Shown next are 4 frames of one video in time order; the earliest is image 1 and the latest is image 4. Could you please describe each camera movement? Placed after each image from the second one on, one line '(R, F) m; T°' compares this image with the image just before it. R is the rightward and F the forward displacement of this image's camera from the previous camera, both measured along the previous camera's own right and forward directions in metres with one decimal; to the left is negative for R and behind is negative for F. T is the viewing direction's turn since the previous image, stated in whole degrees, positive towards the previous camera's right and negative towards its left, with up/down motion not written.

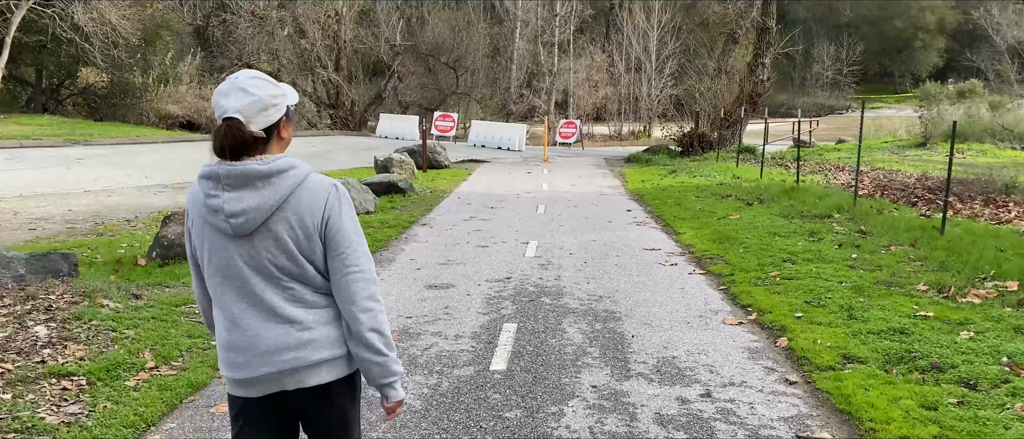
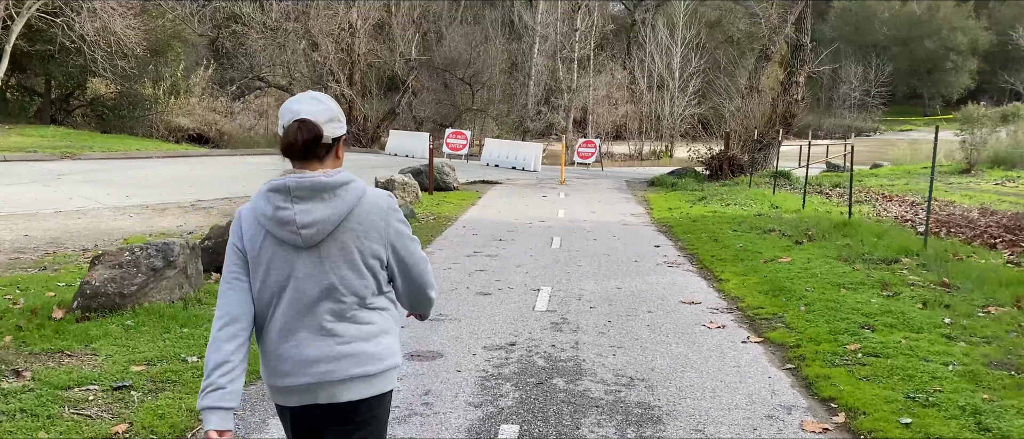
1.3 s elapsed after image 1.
(+0.1, +1.6) m; -1°
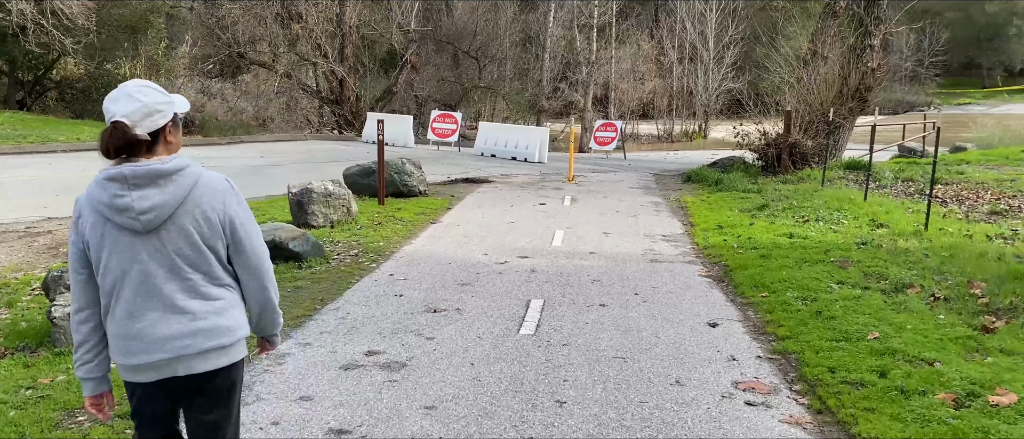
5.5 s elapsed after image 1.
(+0.7, +5.0) m; -2°
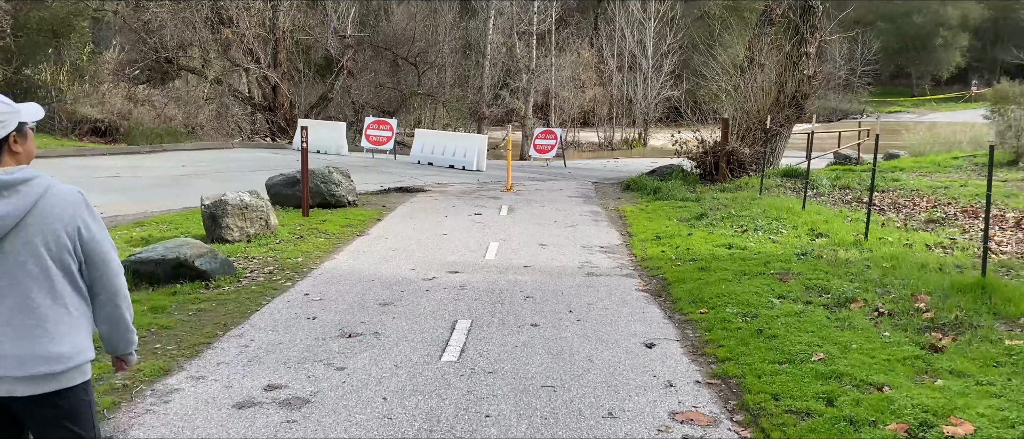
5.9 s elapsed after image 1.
(+0.2, +0.5) m; +4°
